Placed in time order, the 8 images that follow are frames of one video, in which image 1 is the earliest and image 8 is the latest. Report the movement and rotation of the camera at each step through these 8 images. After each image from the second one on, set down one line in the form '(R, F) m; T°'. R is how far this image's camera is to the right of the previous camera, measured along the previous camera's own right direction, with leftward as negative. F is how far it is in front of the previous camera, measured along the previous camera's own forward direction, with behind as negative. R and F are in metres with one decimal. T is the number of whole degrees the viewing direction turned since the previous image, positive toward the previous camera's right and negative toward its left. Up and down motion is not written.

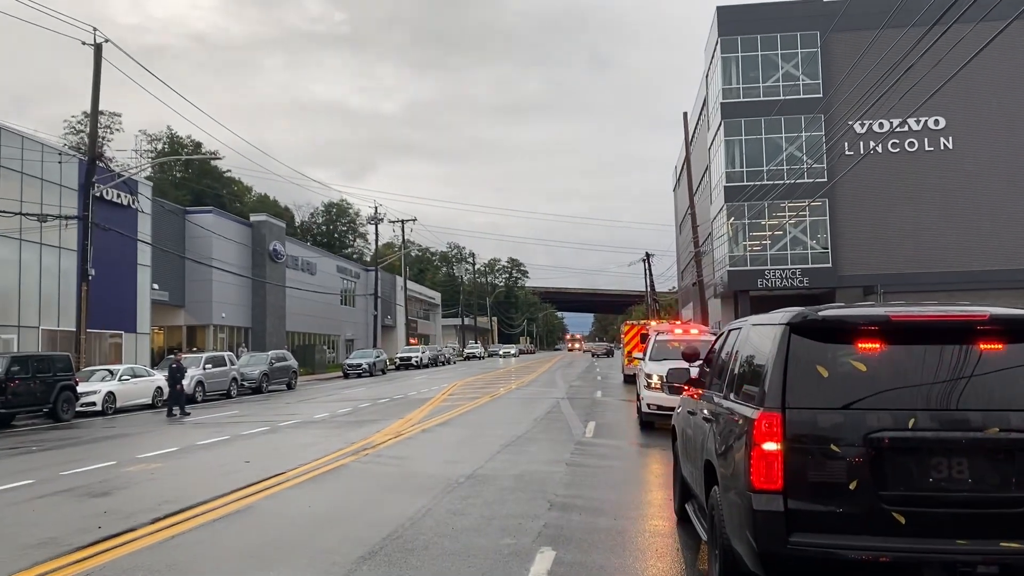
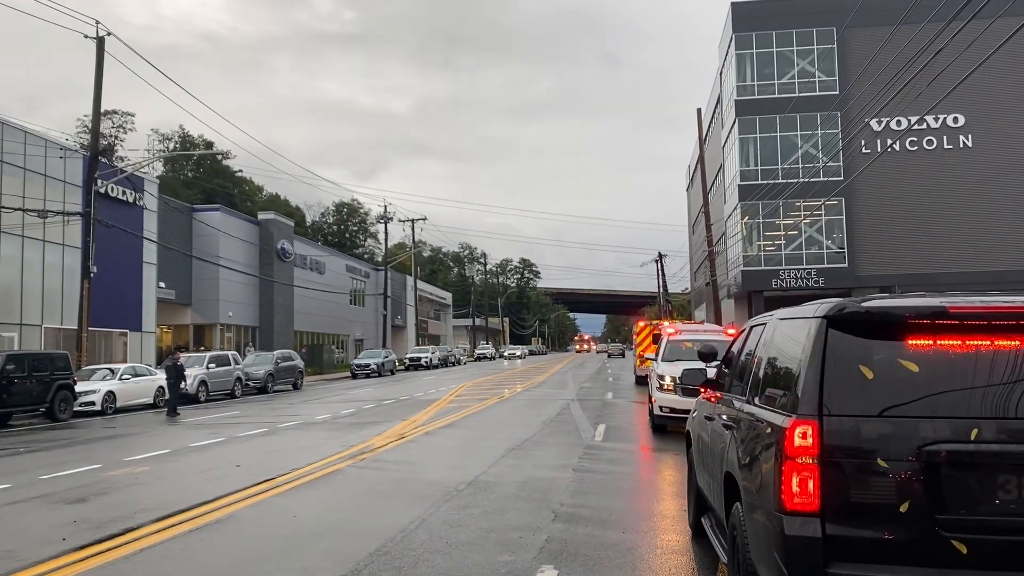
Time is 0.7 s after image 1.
(+0.1, +0.6) m; -1°
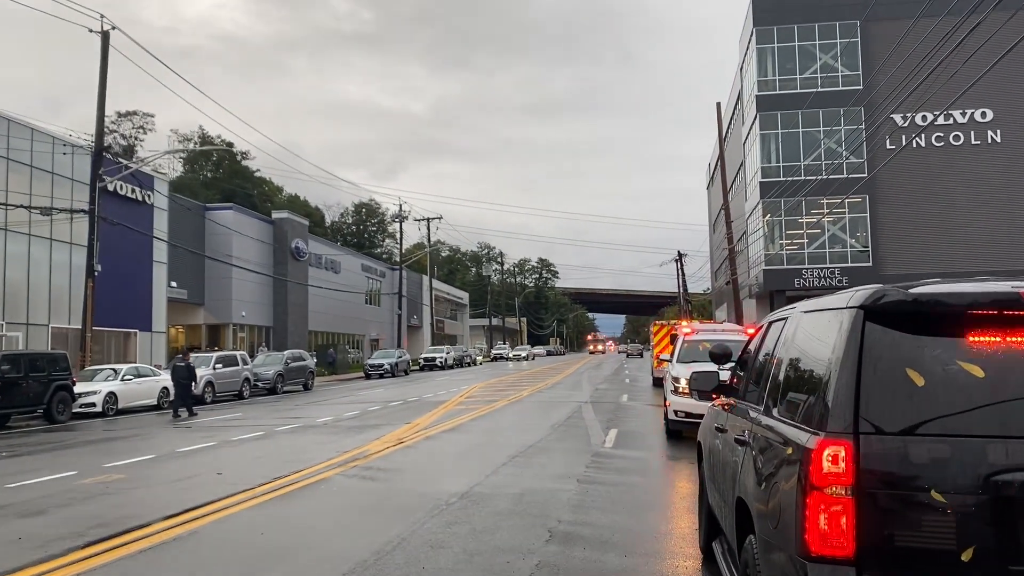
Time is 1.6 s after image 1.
(+0.2, +0.7) m; -1°
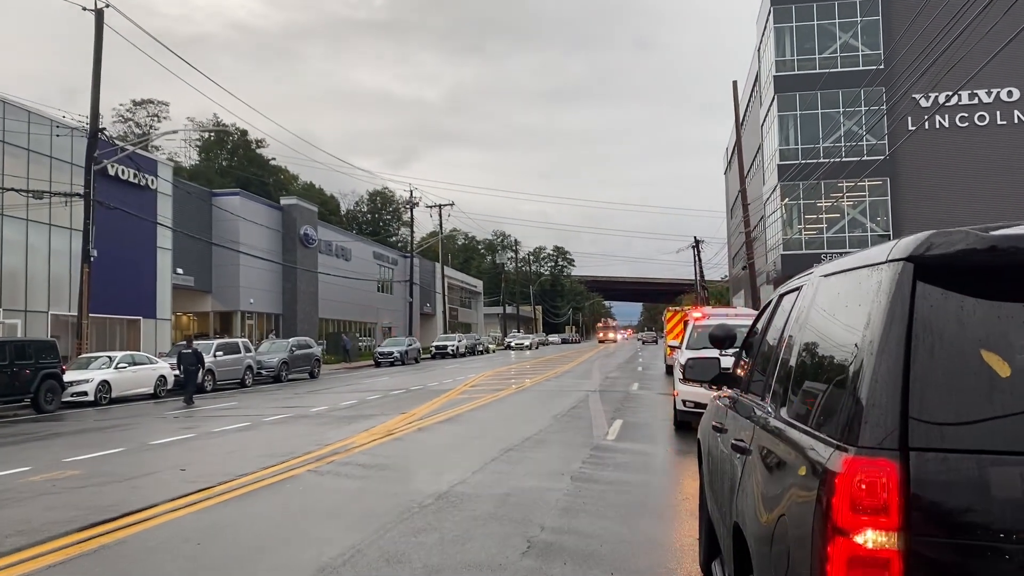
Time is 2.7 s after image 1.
(+0.3, +0.9) m; -1°
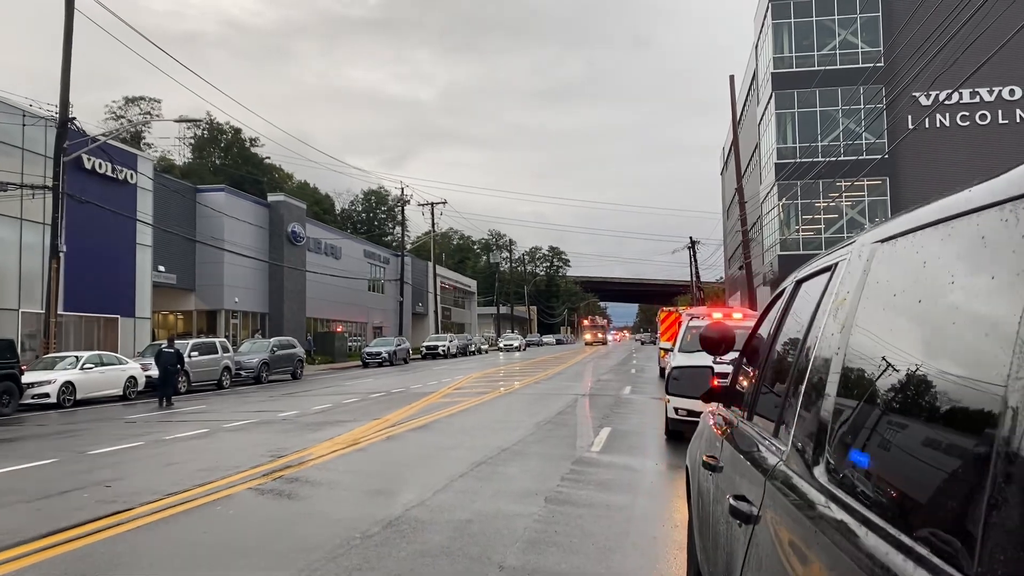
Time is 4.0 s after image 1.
(+0.3, +1.0) m; 0°
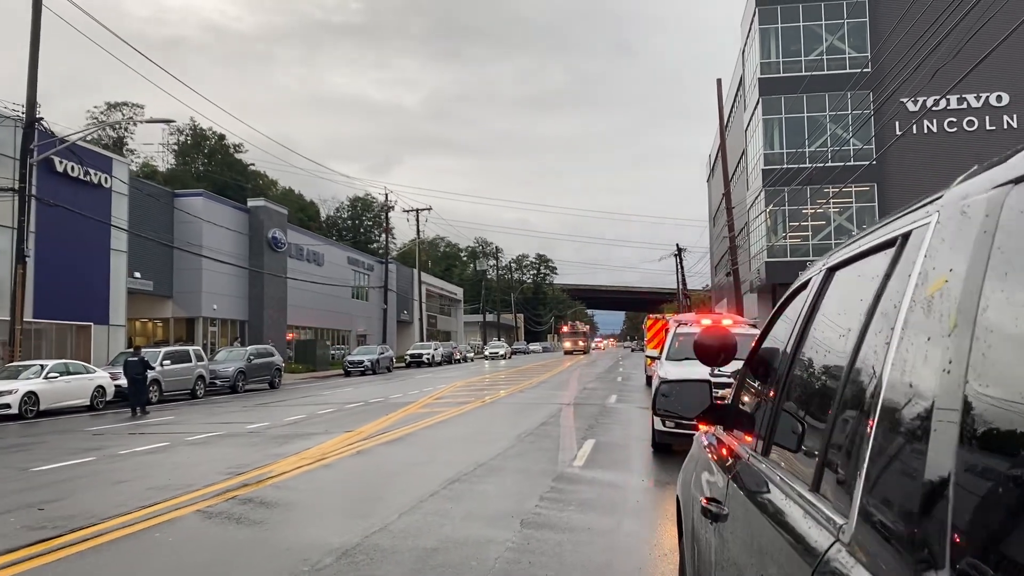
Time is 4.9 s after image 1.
(+0.1, +0.6) m; +1°
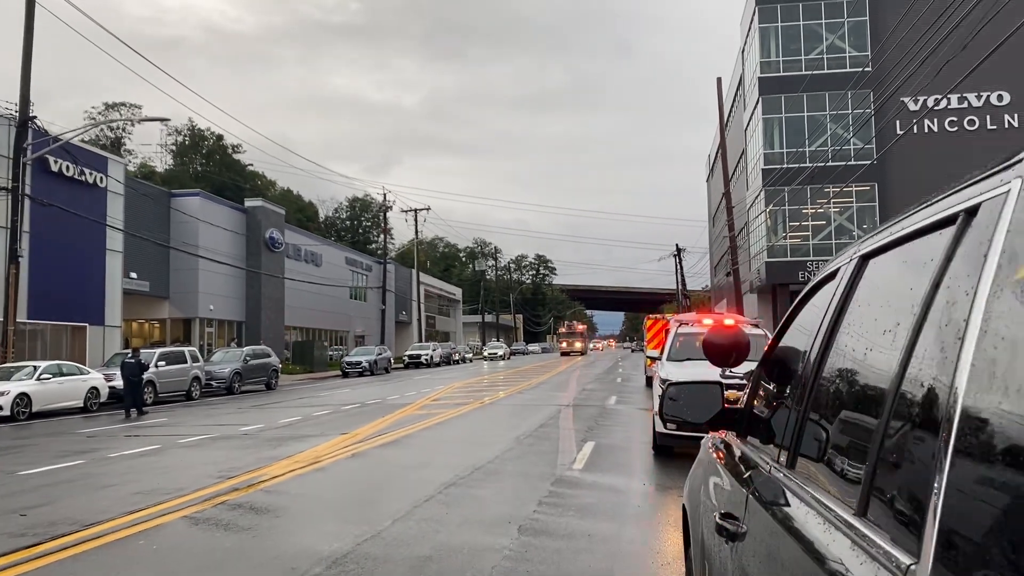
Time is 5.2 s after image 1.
(0.0, +0.2) m; 0°
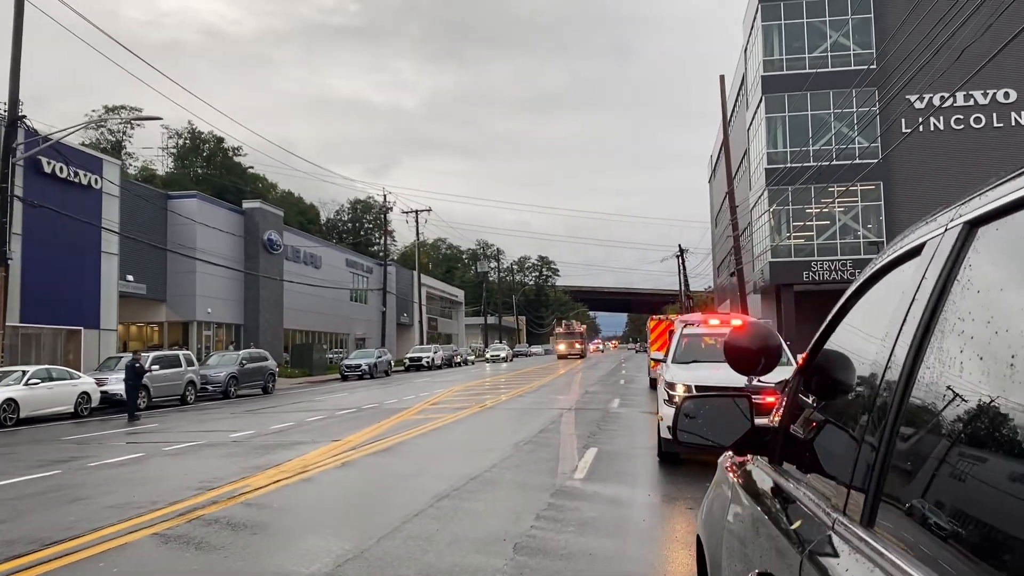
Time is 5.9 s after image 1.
(+0.1, +0.5) m; 0°
